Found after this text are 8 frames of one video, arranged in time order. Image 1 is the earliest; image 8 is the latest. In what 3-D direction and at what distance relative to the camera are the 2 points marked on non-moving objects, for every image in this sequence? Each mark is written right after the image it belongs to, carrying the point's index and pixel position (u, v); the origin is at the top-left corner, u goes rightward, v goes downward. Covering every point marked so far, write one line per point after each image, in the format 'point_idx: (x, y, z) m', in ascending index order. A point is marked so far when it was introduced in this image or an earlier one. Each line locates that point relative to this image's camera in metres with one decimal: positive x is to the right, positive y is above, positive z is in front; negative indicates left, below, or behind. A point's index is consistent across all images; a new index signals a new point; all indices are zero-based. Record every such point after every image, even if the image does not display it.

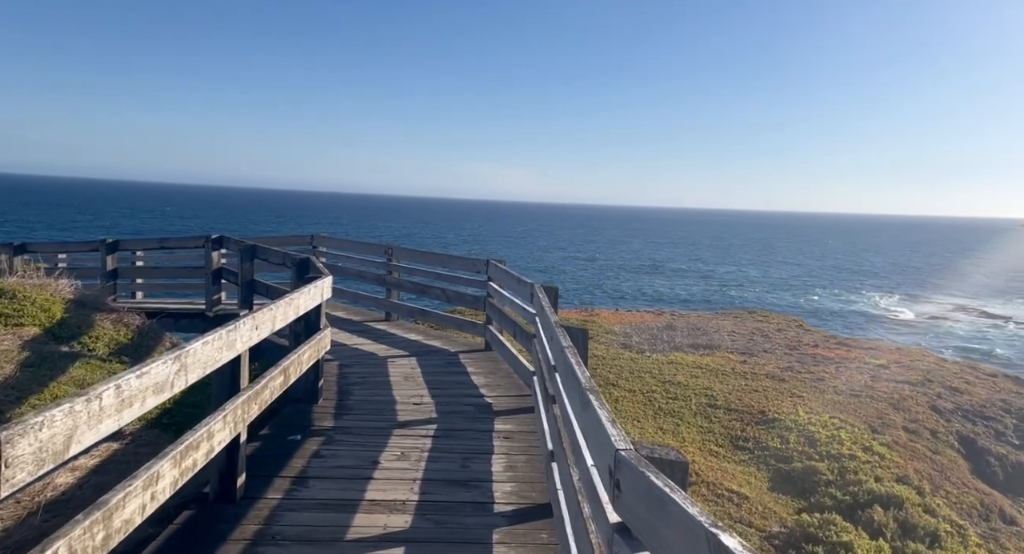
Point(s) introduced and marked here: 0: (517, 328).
0: (0.0, -0.5, +6.1) m
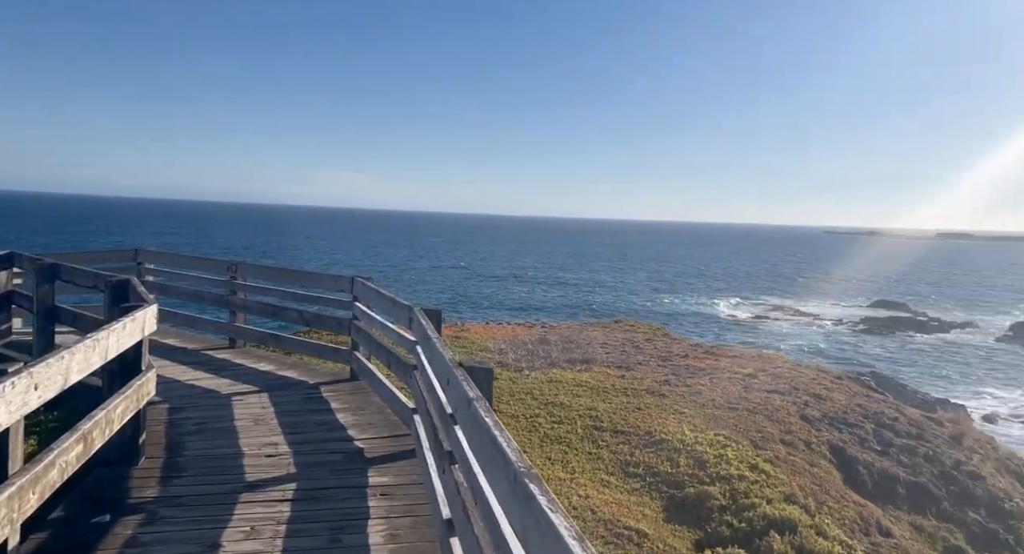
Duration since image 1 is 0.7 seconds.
0: (-1.0, -0.6, +5.3) m
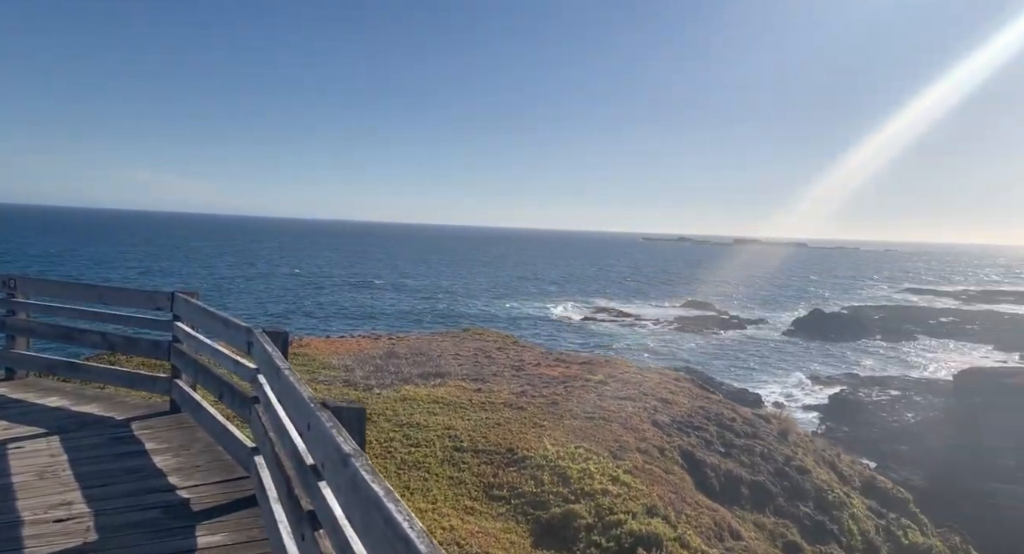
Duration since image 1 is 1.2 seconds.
0: (-1.9, -0.7, +4.5) m
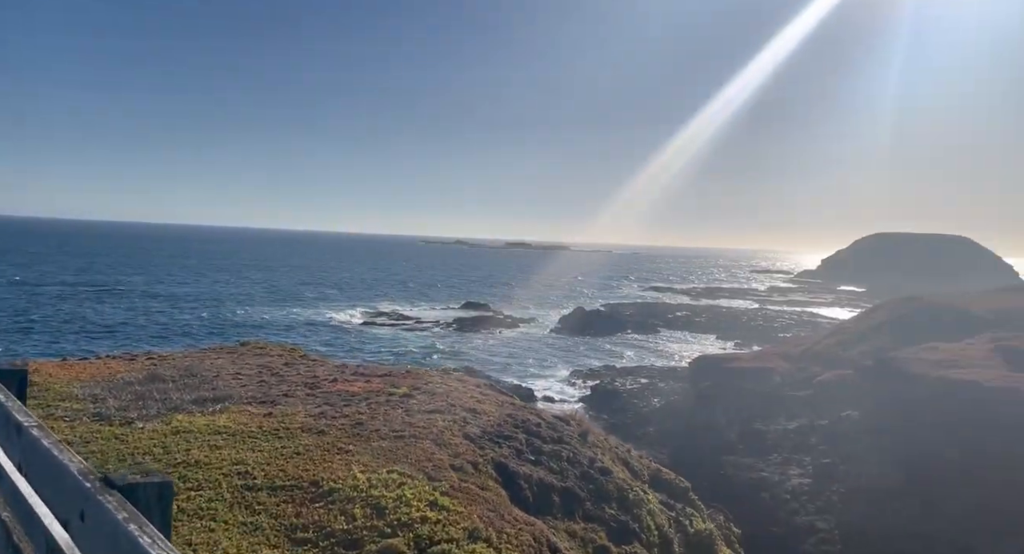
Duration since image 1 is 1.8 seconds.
0: (-2.9, -0.8, +3.2) m
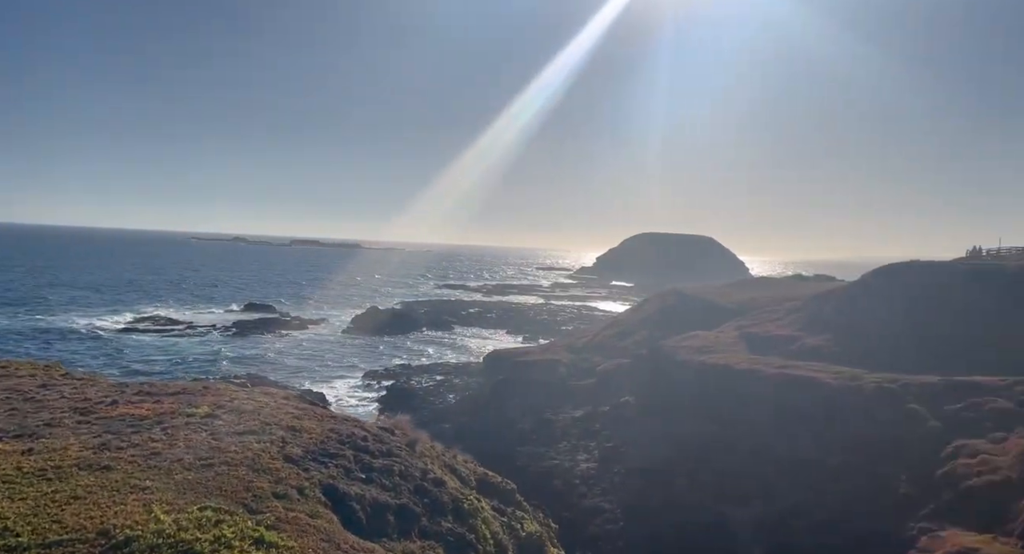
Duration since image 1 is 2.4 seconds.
0: (-3.3, -0.9, +2.0) m
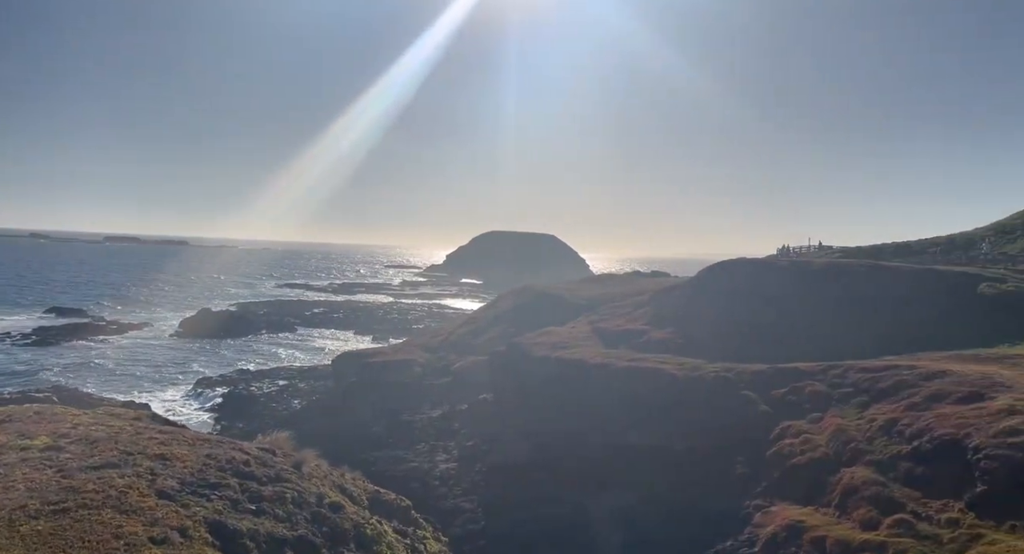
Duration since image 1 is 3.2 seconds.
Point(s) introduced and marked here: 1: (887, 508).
0: (-3.0, -1.0, +1.0) m
1: (+10.6, -6.5, +18.8) m
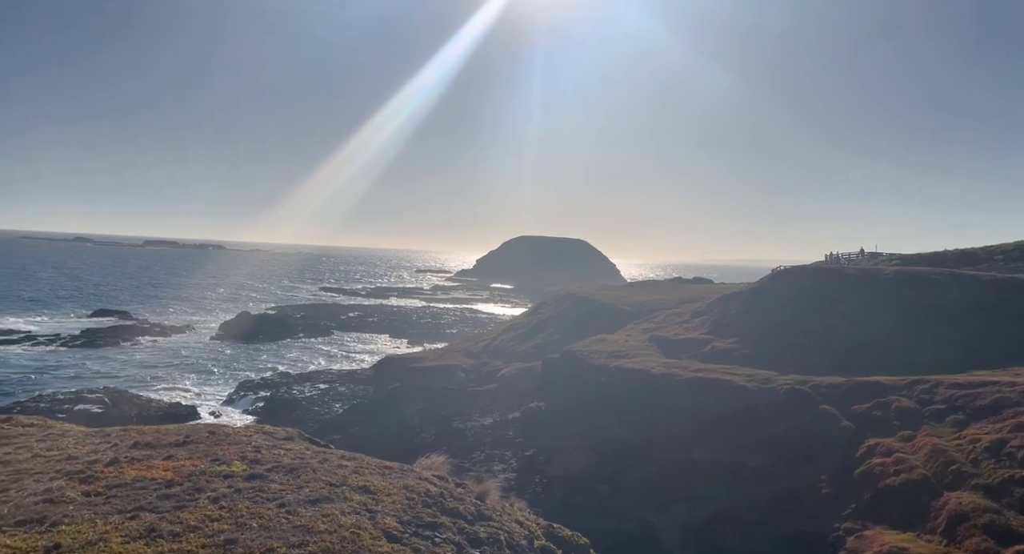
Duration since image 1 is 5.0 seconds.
0: (-1.2, -1.1, +0.7) m
1: (+13.1, -6.9, +17.8) m
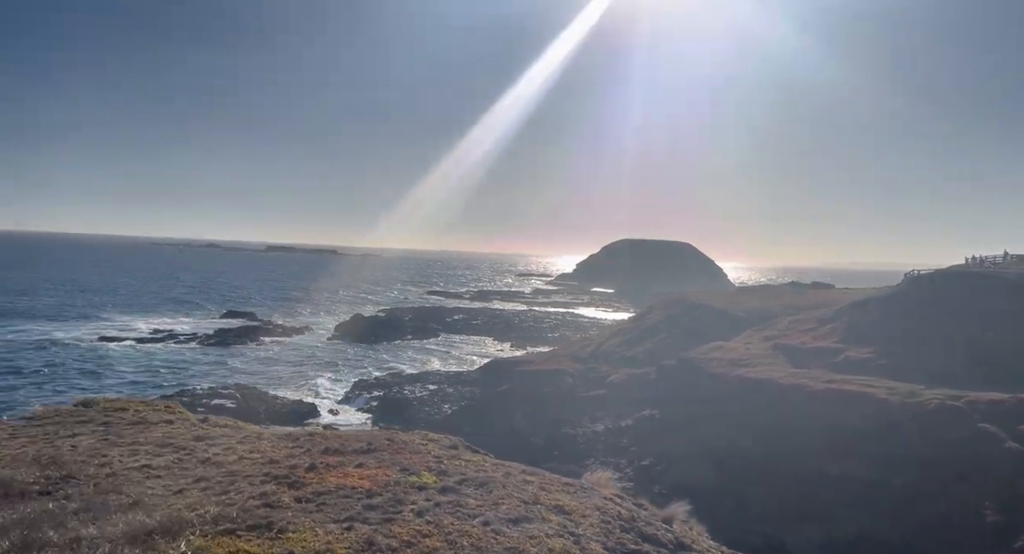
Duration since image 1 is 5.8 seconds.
0: (-0.3, -1.2, +0.5) m
1: (+16.4, -7.1, +15.3) m
